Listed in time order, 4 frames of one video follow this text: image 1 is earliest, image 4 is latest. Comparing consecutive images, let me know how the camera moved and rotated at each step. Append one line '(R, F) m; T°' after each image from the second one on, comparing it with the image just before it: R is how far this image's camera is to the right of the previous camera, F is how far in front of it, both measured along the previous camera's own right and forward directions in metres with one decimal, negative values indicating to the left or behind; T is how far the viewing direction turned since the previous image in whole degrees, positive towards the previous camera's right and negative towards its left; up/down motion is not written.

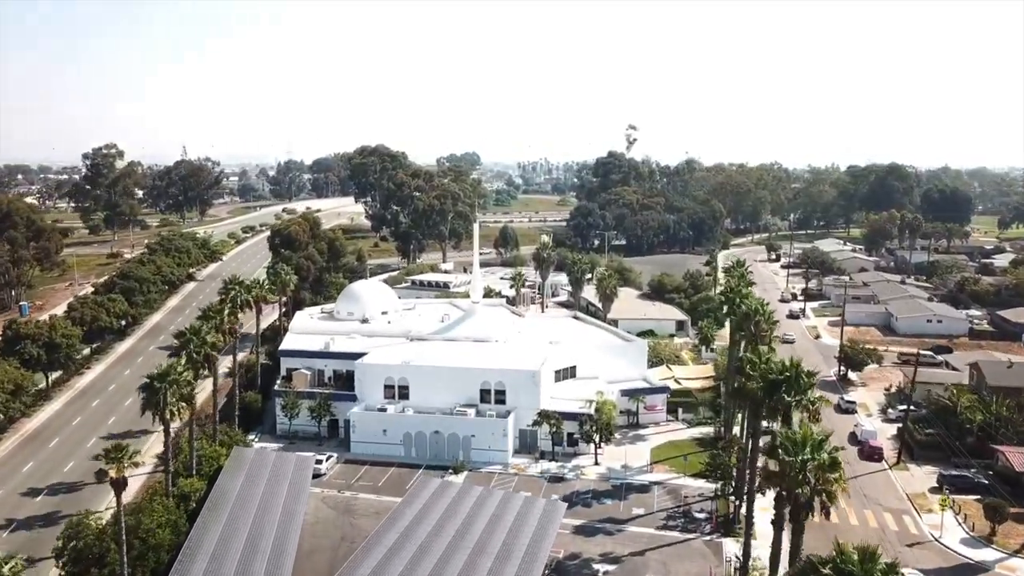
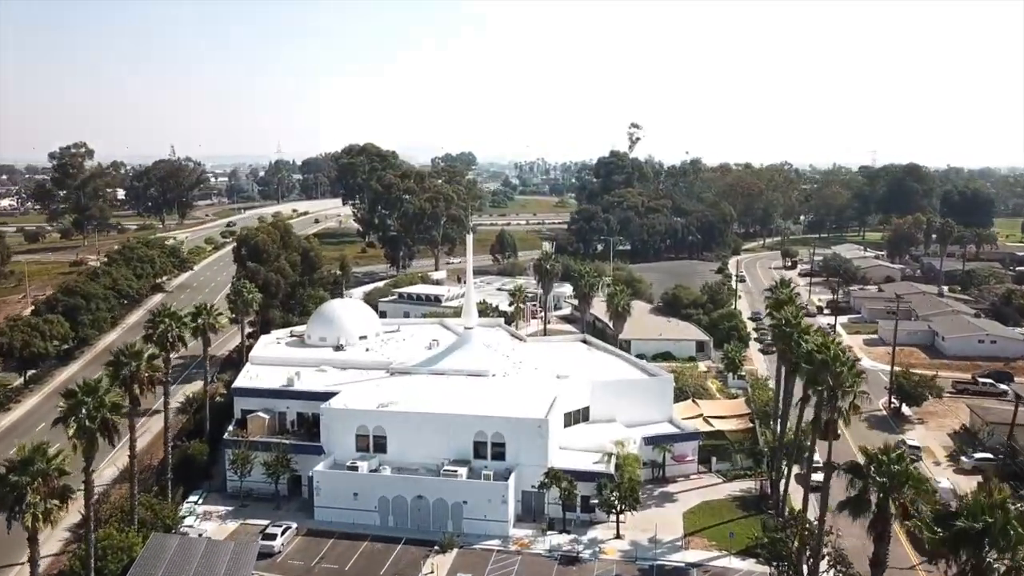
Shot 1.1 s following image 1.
(-0.3, +8.5) m; 0°
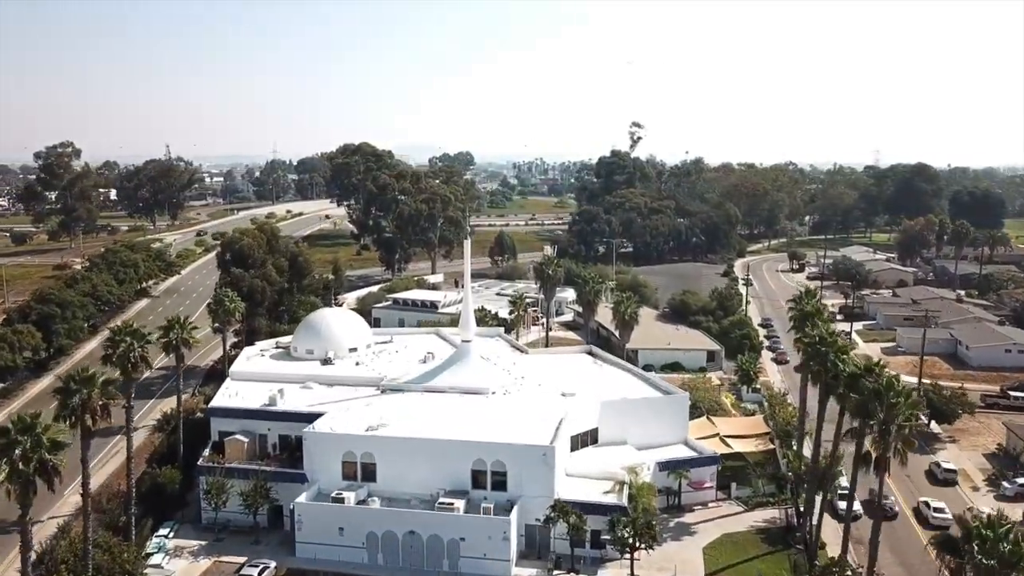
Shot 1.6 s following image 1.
(-0.2, +3.5) m; 0°
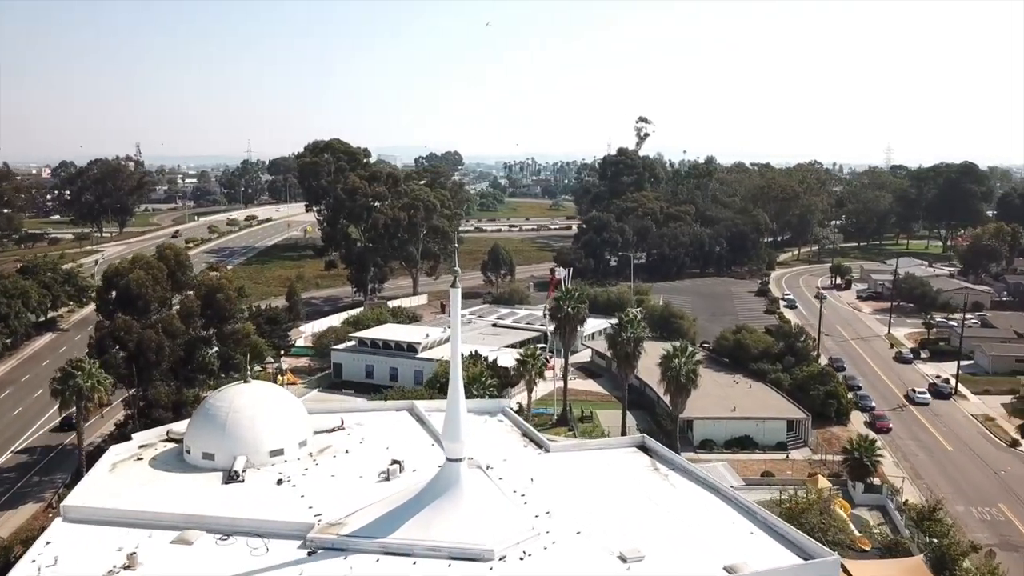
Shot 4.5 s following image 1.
(-1.2, +17.2) m; +1°
